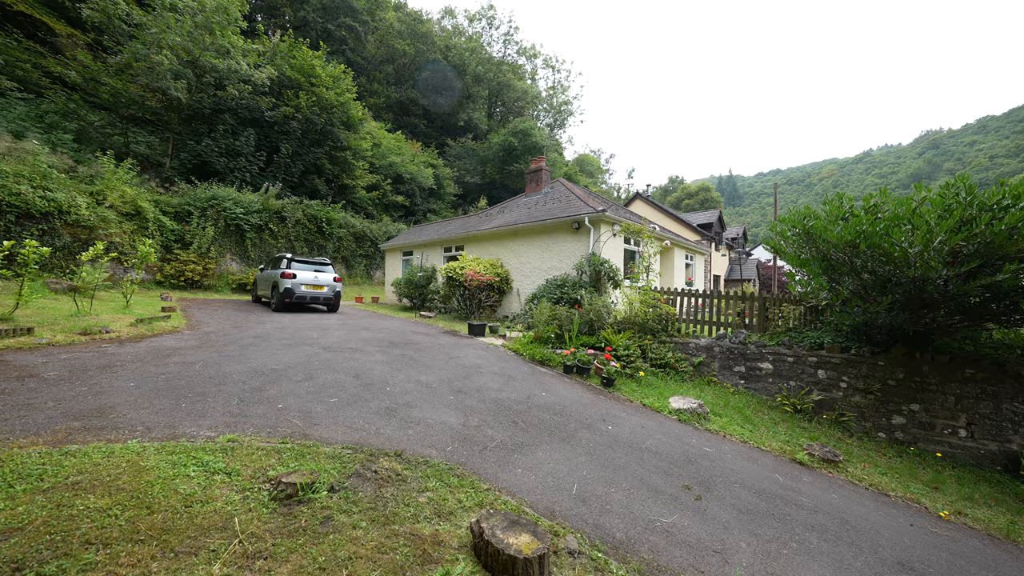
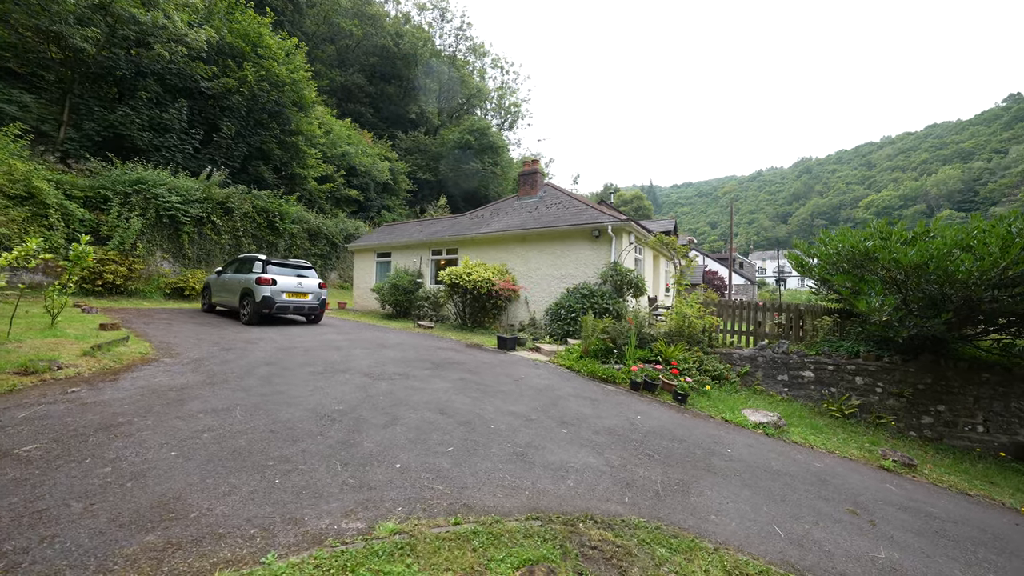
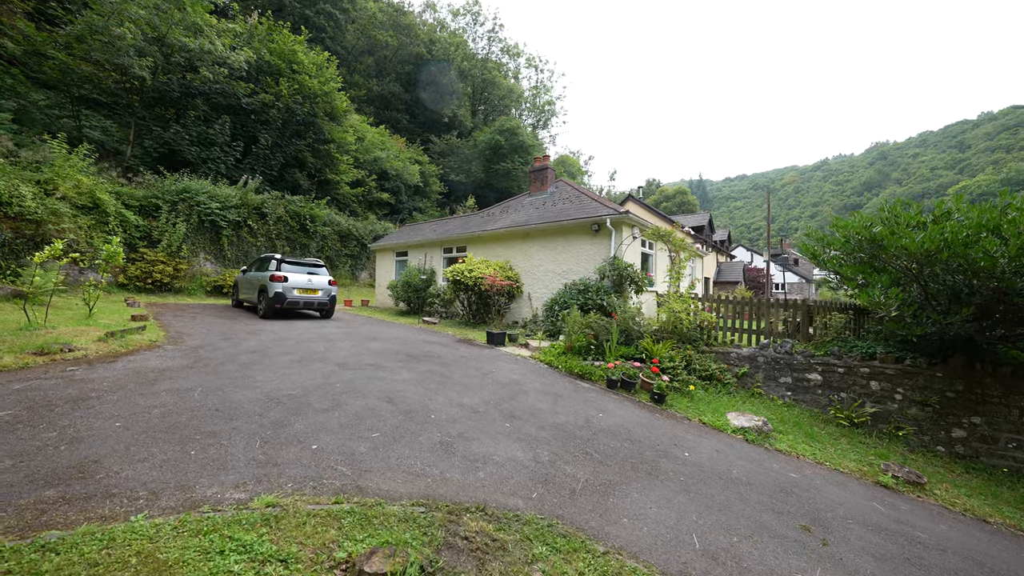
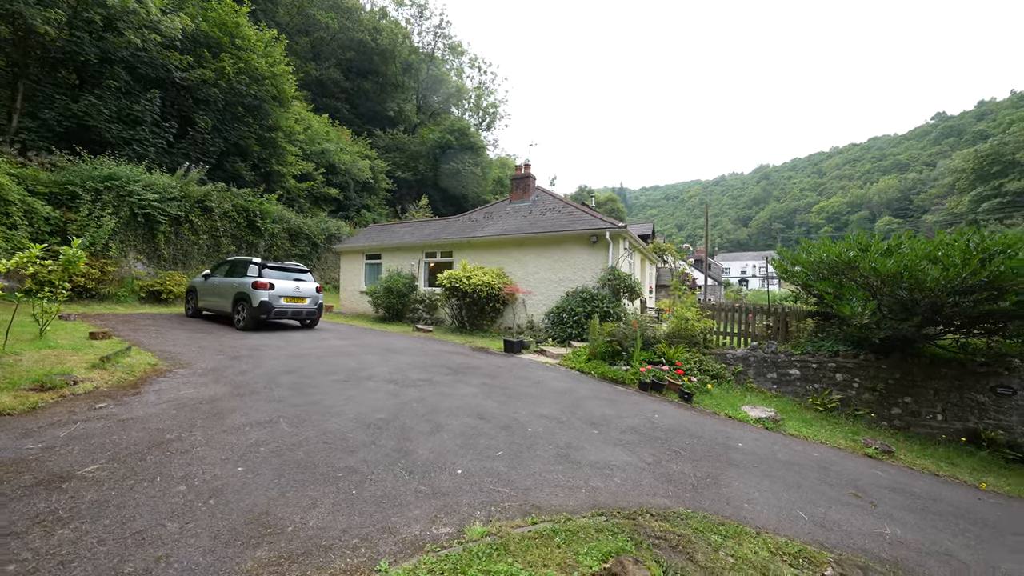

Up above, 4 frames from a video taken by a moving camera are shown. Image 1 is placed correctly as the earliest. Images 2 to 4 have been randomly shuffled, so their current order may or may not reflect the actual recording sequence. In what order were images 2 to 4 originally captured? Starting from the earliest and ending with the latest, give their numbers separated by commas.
3, 2, 4
